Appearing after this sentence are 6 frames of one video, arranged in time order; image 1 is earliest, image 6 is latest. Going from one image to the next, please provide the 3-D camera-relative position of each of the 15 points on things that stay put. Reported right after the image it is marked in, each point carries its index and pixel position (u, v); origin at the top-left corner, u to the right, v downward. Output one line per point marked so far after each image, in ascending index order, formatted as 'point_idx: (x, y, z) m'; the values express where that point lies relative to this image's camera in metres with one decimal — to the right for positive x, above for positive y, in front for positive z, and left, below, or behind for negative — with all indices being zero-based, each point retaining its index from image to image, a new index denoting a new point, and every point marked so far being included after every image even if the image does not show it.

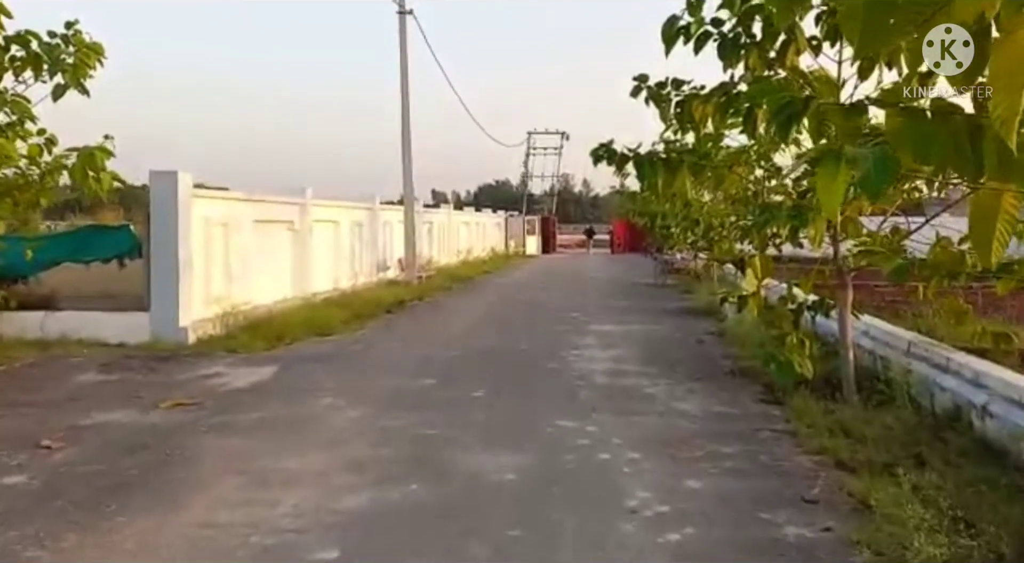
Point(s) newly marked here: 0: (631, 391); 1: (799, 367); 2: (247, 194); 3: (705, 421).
0: (+1.2, -1.1, +9.5) m
1: (+2.7, -0.8, +8.5) m
2: (-4.5, +1.5, +15.4) m
3: (+1.7, -1.2, +8.1) m
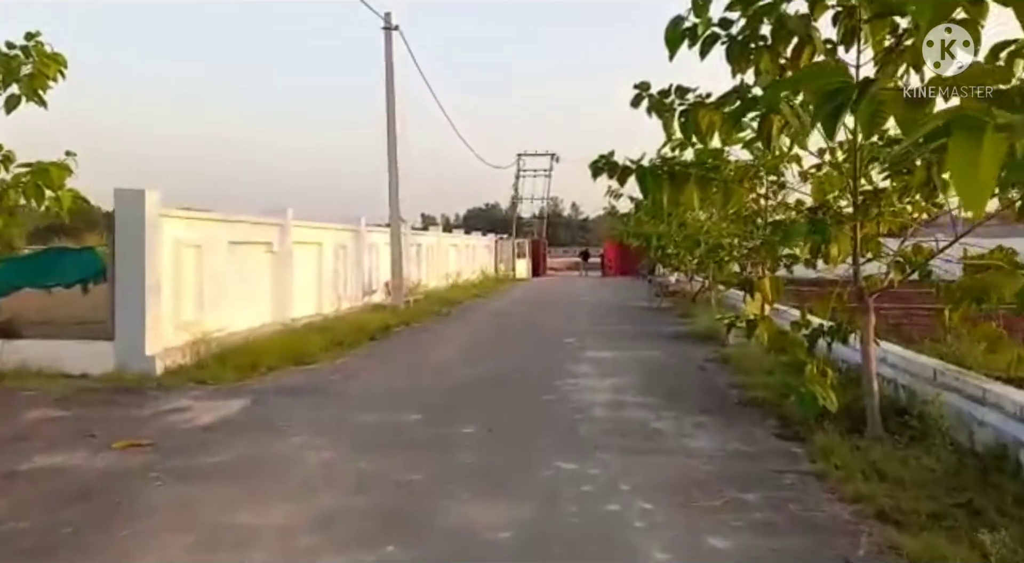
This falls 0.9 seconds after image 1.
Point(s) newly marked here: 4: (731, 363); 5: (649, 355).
0: (+1.2, -1.4, +8.7) m
1: (+2.6, -1.0, +7.7) m
2: (-4.6, +1.1, +14.6) m
3: (+1.6, -1.4, +7.2) m
4: (+3.1, -1.1, +12.8) m
5: (+2.1, -1.2, +14.3) m
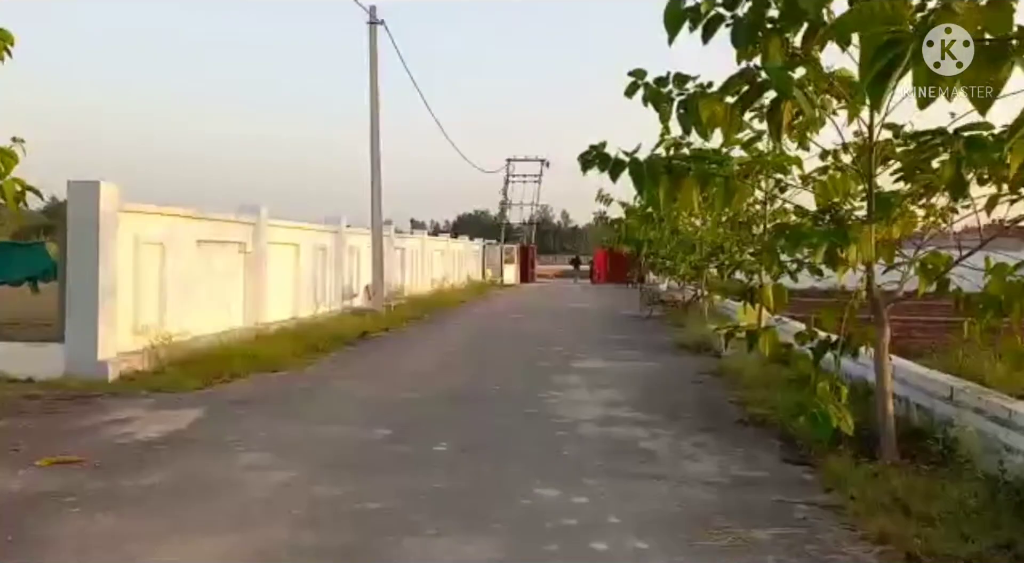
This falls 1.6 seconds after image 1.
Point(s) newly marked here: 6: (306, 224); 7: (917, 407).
0: (+1.0, -1.4, +7.9) m
1: (+2.4, -1.1, +6.9) m
2: (-4.8, +1.1, +13.7) m
3: (+1.5, -1.5, +6.4) m
4: (+2.9, -1.2, +12.0) m
5: (+1.9, -1.2, +13.5) m
6: (-4.3, +1.2, +19.2) m
7: (+3.7, -1.2, +8.4) m
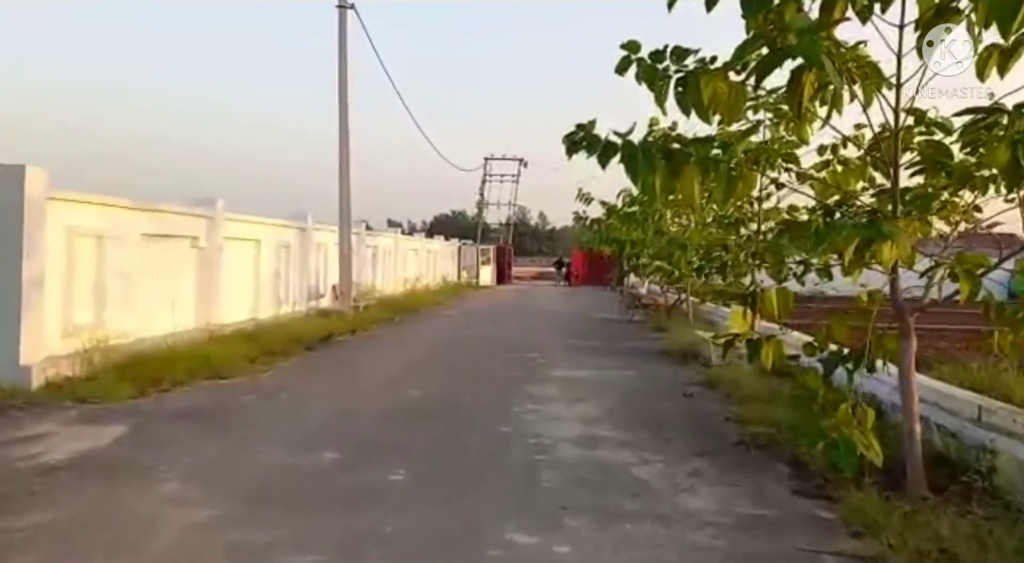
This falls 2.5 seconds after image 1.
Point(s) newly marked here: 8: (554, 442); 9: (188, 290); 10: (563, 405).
0: (+0.8, -1.4, +6.8) m
1: (+2.2, -1.1, +5.9) m
2: (-5.2, +1.1, +12.5) m
3: (+1.3, -1.5, +5.4) m
4: (+2.5, -1.3, +11.0) m
5: (+1.5, -1.3, +12.4) m
6: (-4.8, +1.2, +18.0) m
7: (+3.5, -1.2, +7.4) m
8: (+0.4, -1.4, +7.7) m
9: (-5.1, -0.1, +14.4) m
10: (+0.5, -1.3, +9.6) m
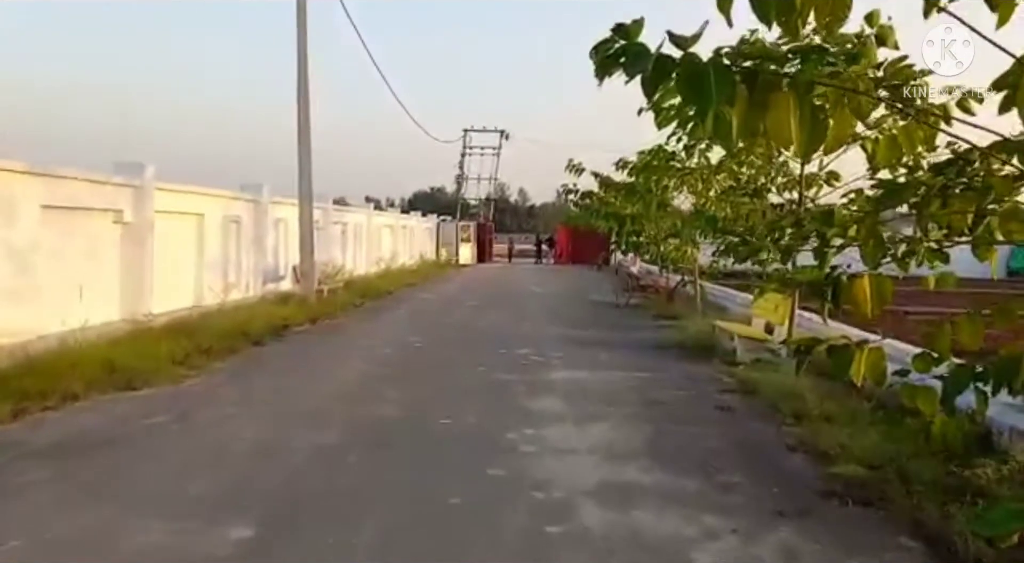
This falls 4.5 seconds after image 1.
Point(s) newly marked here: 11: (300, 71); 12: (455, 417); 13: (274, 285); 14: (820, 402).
0: (+0.8, -1.4, +4.5) m
1: (+2.3, -1.0, +3.7) m
2: (-5.3, +1.3, +10.0) m
3: (+1.3, -1.5, +3.1) m
4: (+2.5, -1.1, +8.7) m
5: (+1.4, -1.1, +10.2) m
6: (-5.1, +1.6, +15.5) m
7: (+3.5, -1.1, +5.2) m
8: (+0.3, -1.3, +5.4) m
9: (-5.3, +0.1, +12.0) m
10: (+0.5, -1.2, +7.3) m
11: (-4.3, +4.3, +18.7) m
12: (-0.5, -1.1, +7.6) m
13: (-4.9, -0.1, +18.7) m
14: (+2.6, -1.0, +8.0) m
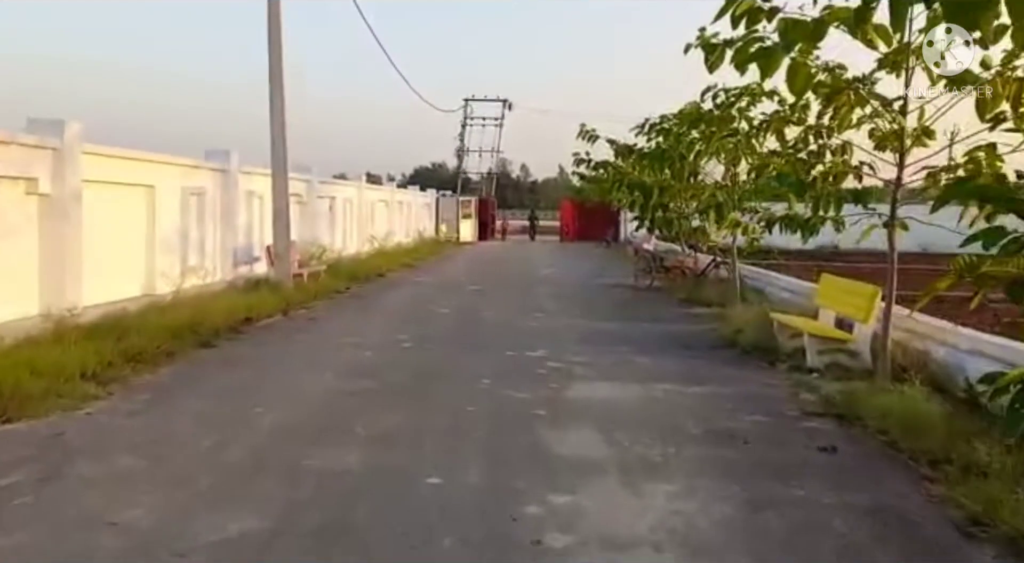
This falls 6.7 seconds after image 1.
0: (+0.9, -1.4, +2.2) m
1: (+2.4, -1.1, +1.3) m
2: (-5.2, +1.4, +7.6) m
3: (+1.4, -1.5, +0.8) m
4: (+2.6, -1.0, +6.4) m
5: (+1.5, -1.0, +7.8) m
6: (-4.9, +1.8, +13.1) m
7: (+3.6, -1.1, +2.8) m
8: (+0.5, -1.3, +3.1) m
9: (-5.2, +0.2, +9.6) m
10: (+0.6, -1.1, +4.9) m
11: (-4.2, +4.6, +16.2) m
12: (-0.4, -1.1, +5.2) m
13: (-4.7, +0.2, +16.4) m
14: (+2.8, -1.0, +5.6) m
